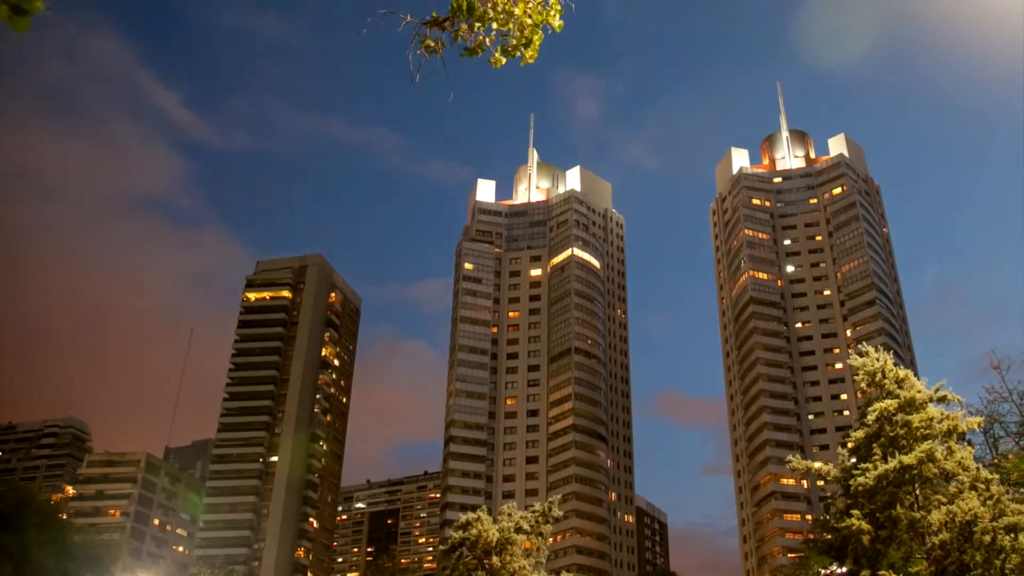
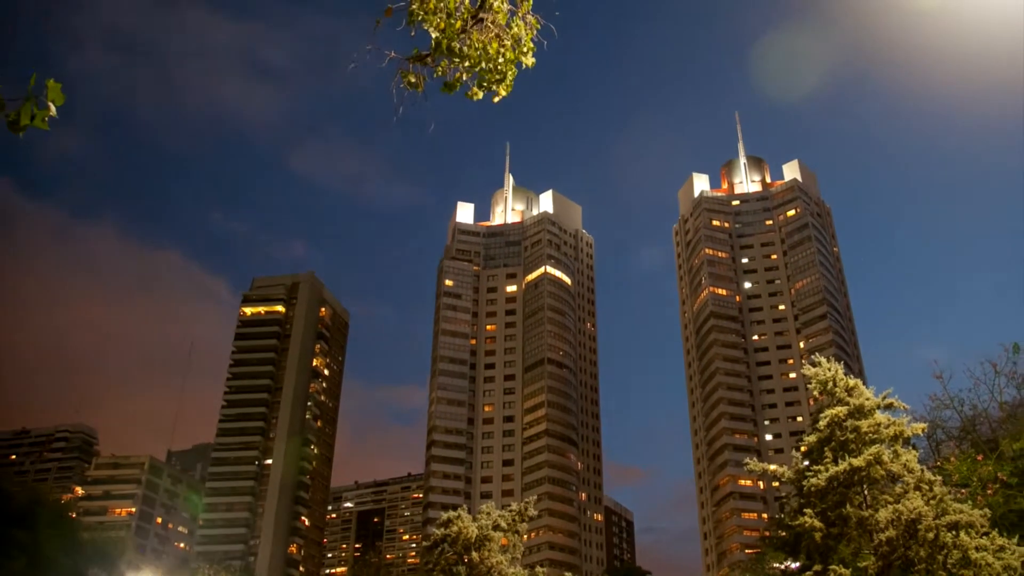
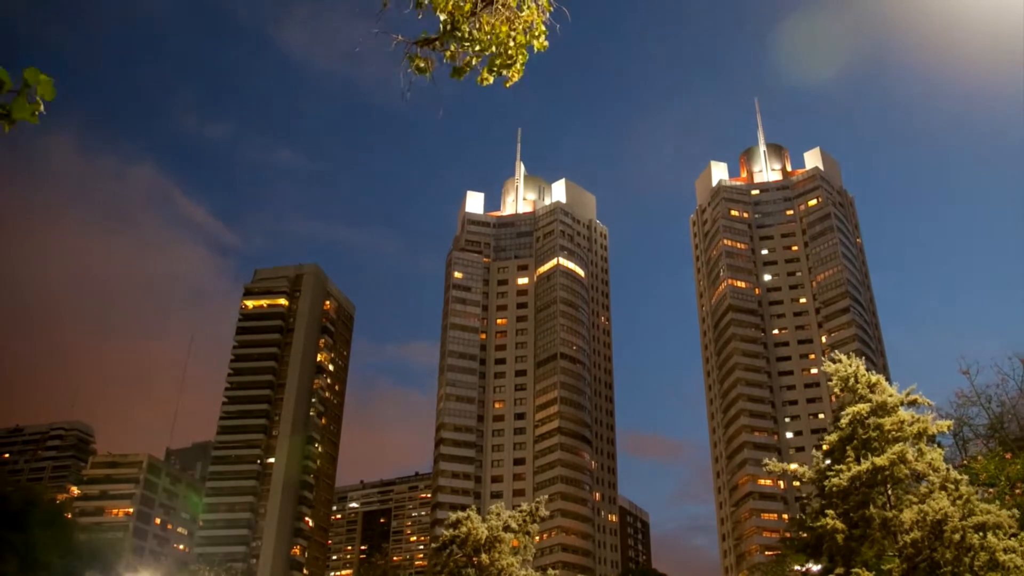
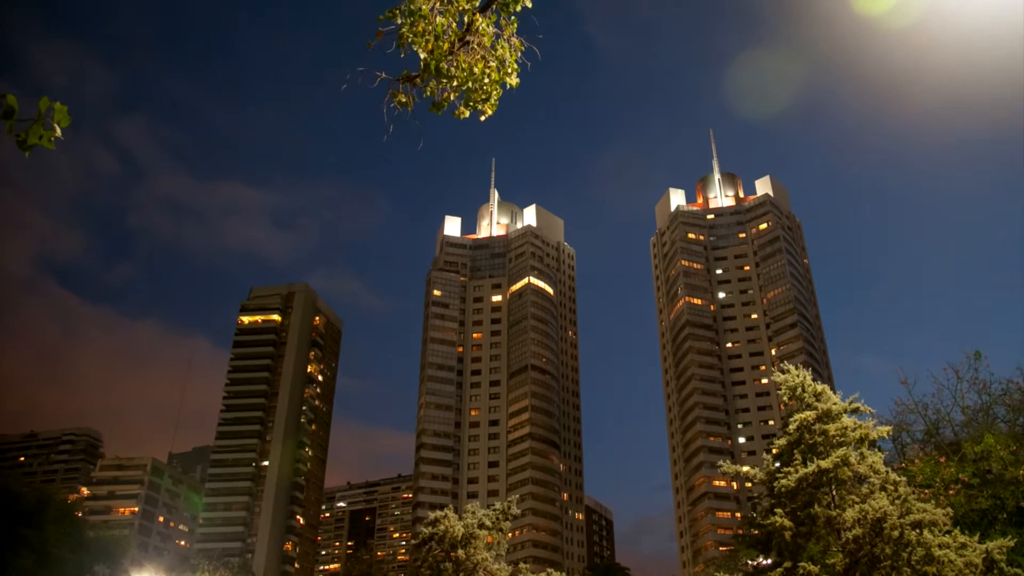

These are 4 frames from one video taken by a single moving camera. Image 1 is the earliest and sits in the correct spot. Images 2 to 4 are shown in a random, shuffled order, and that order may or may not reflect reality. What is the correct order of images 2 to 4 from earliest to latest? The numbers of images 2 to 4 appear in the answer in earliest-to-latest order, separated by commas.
3, 2, 4
